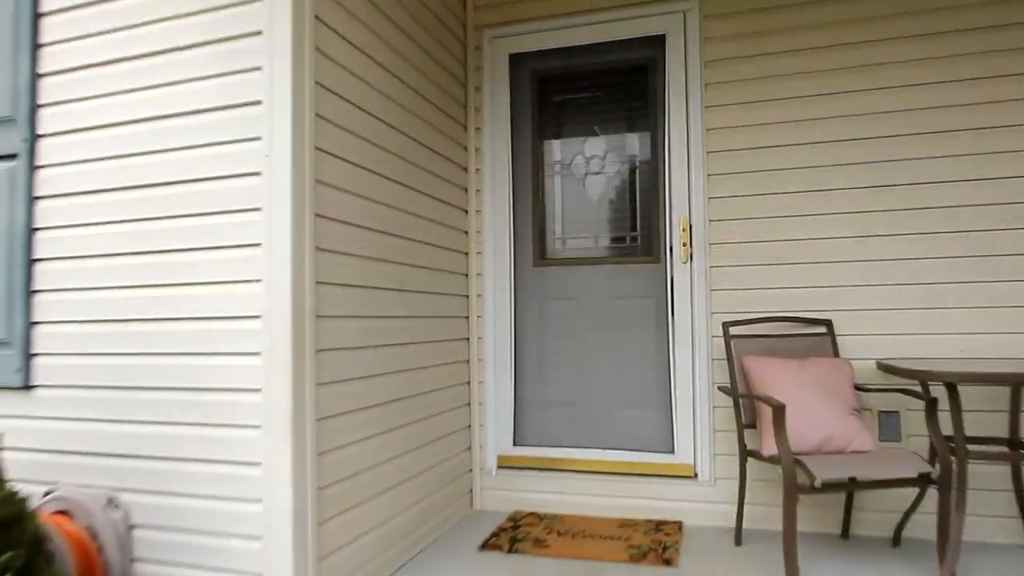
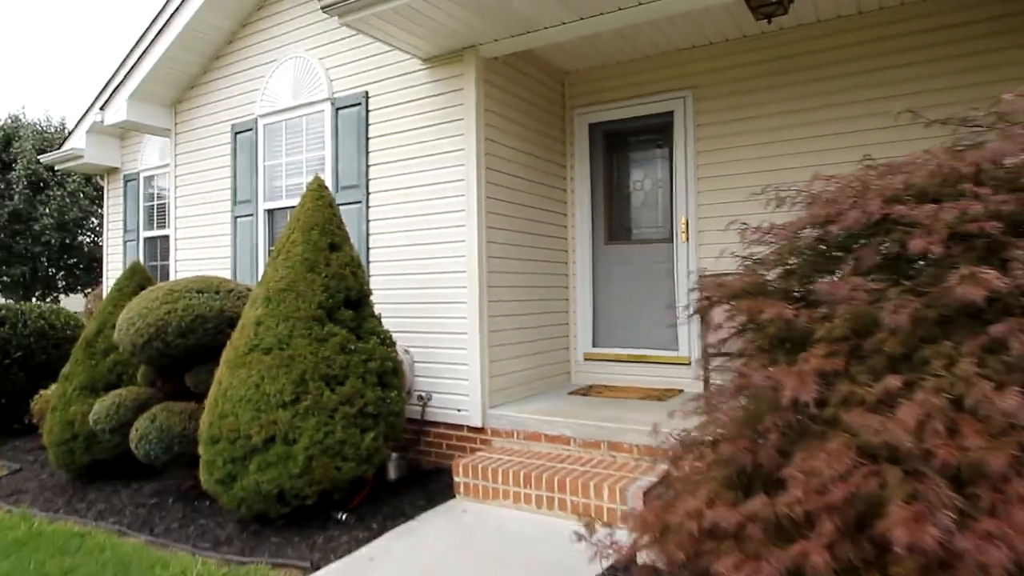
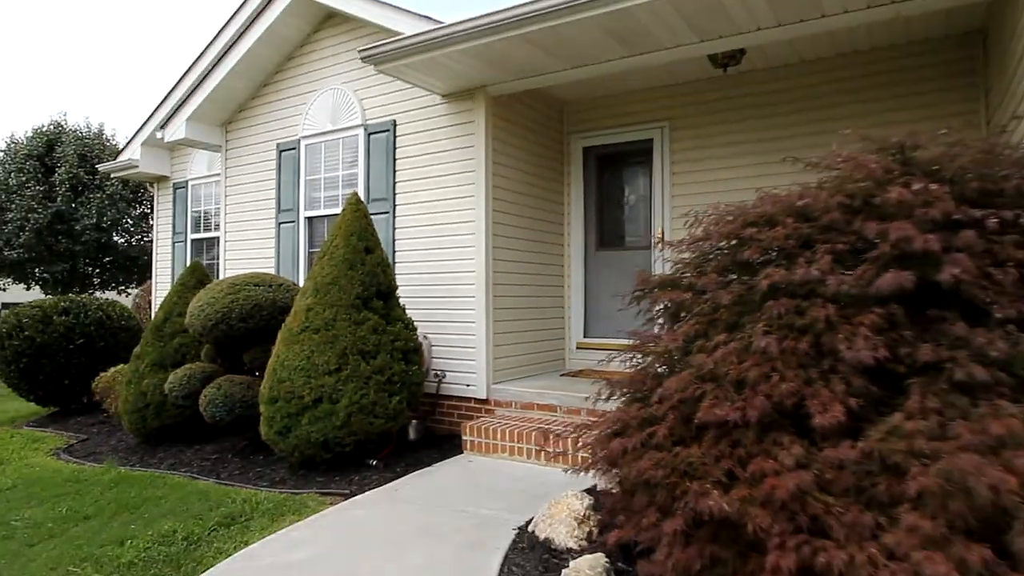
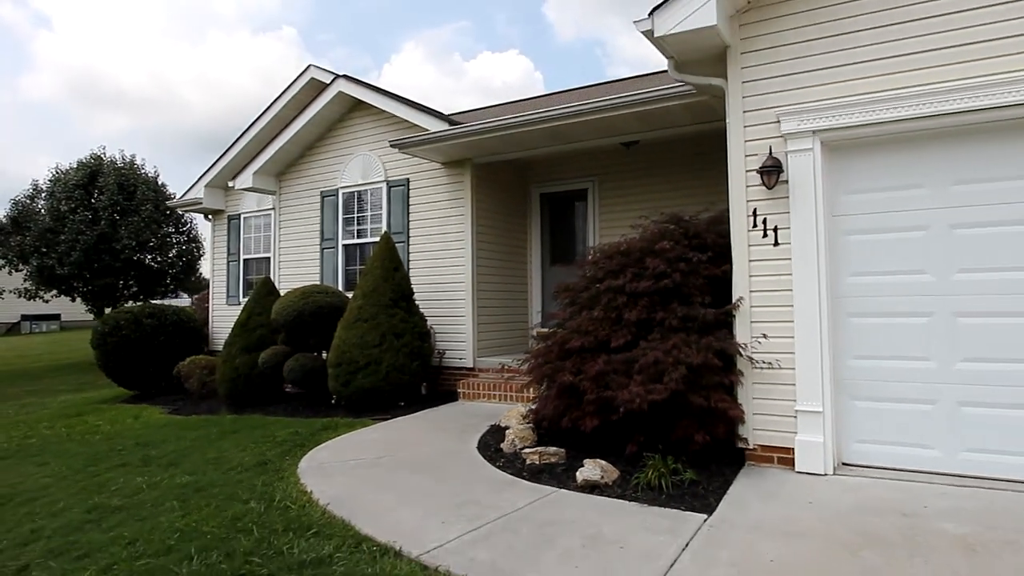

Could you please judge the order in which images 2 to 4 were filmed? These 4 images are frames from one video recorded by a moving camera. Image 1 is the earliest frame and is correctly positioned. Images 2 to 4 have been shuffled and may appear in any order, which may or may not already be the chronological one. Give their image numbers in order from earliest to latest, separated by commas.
2, 3, 4
